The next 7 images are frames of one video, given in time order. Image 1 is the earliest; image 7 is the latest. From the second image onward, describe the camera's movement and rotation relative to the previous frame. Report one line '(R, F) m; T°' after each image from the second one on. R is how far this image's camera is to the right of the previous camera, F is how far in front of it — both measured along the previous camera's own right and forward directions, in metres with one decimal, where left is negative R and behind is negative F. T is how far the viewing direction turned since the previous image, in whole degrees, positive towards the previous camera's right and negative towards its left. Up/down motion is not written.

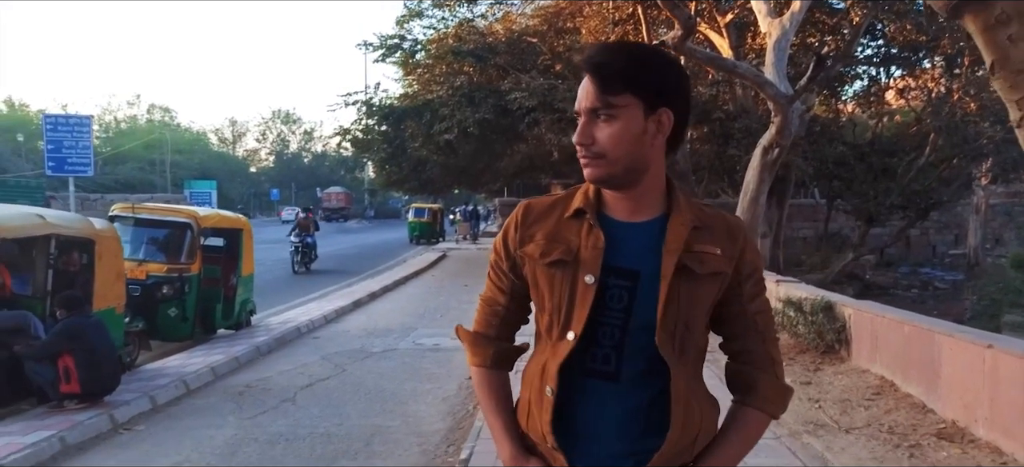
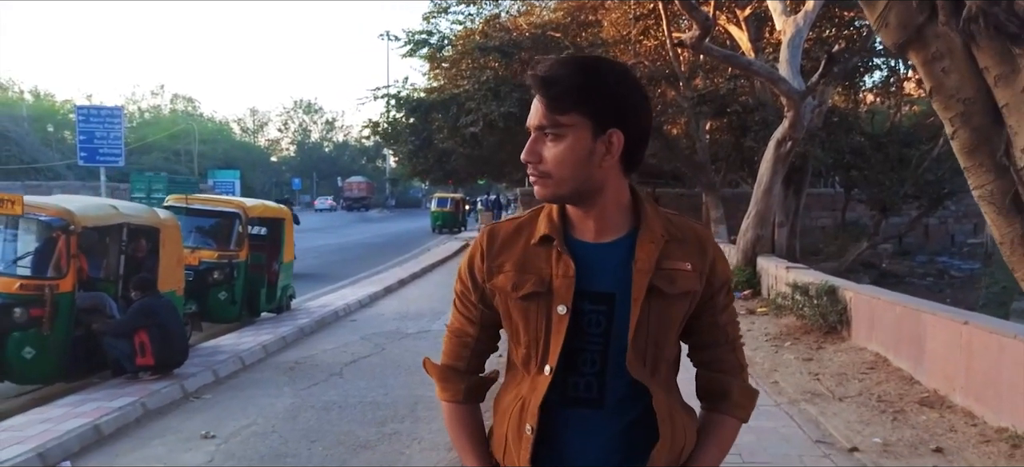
(-0.1, -0.7) m; -1°
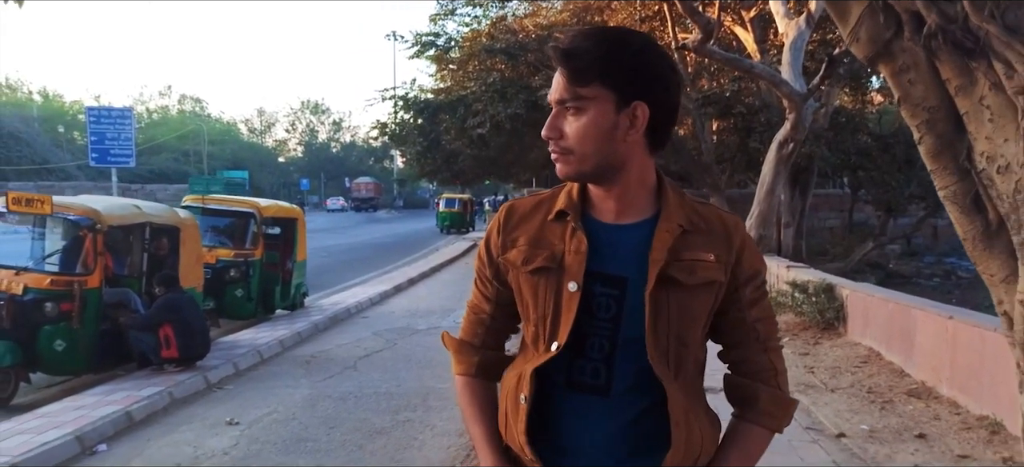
(0.0, -0.3) m; 0°
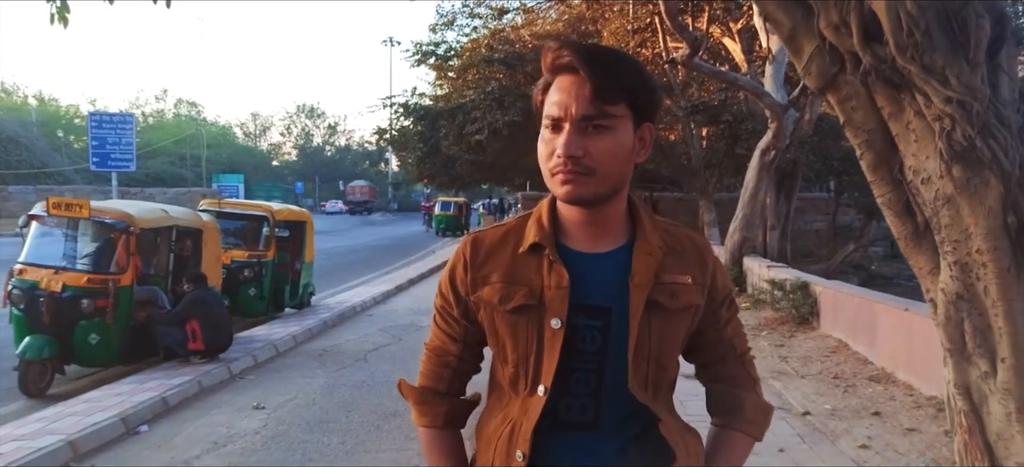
(-0.1, -0.7) m; 0°
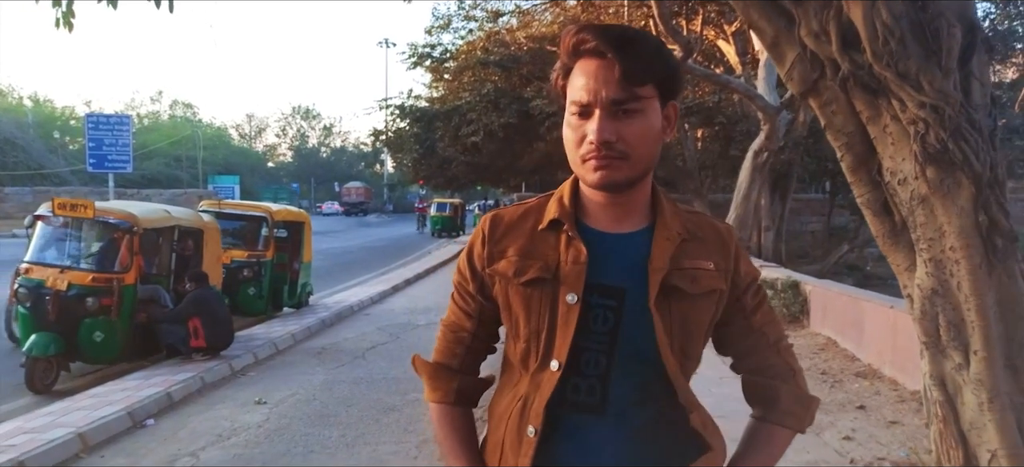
(0.0, -0.2) m; 0°
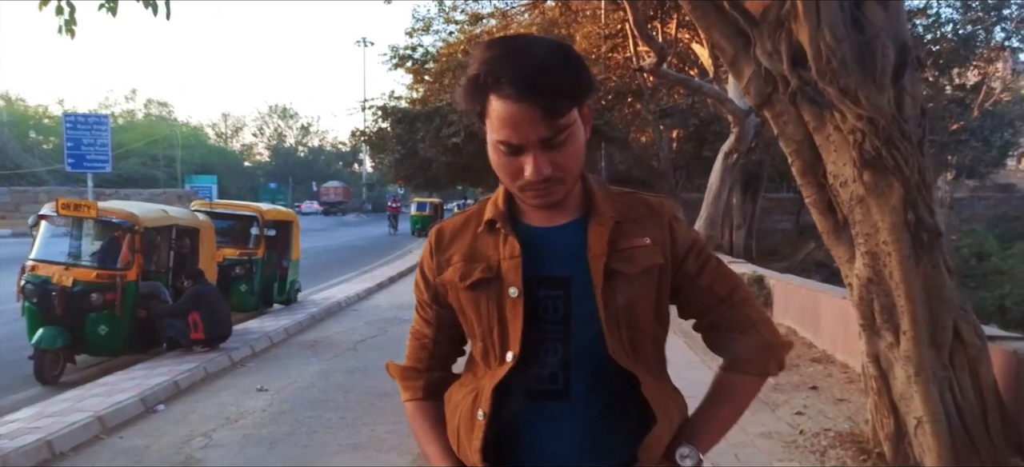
(-0.1, -0.6) m; +1°
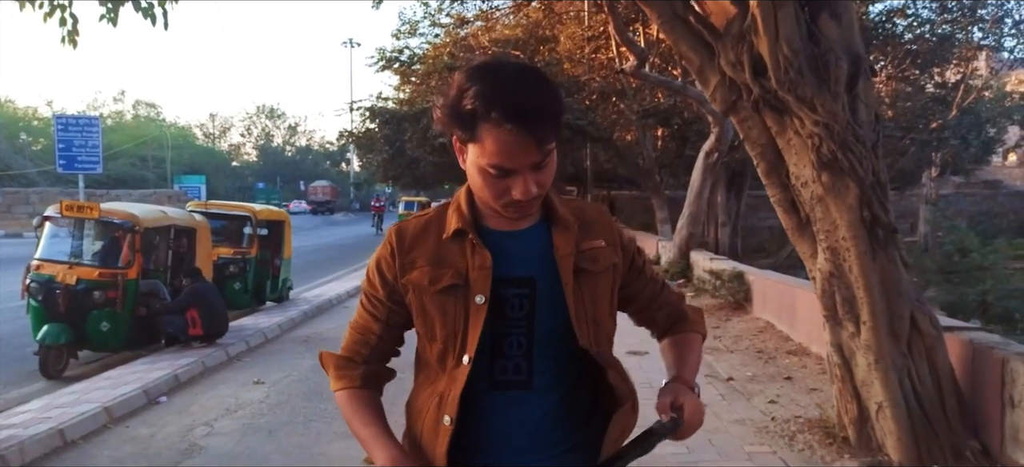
(0.0, -0.3) m; +1°
